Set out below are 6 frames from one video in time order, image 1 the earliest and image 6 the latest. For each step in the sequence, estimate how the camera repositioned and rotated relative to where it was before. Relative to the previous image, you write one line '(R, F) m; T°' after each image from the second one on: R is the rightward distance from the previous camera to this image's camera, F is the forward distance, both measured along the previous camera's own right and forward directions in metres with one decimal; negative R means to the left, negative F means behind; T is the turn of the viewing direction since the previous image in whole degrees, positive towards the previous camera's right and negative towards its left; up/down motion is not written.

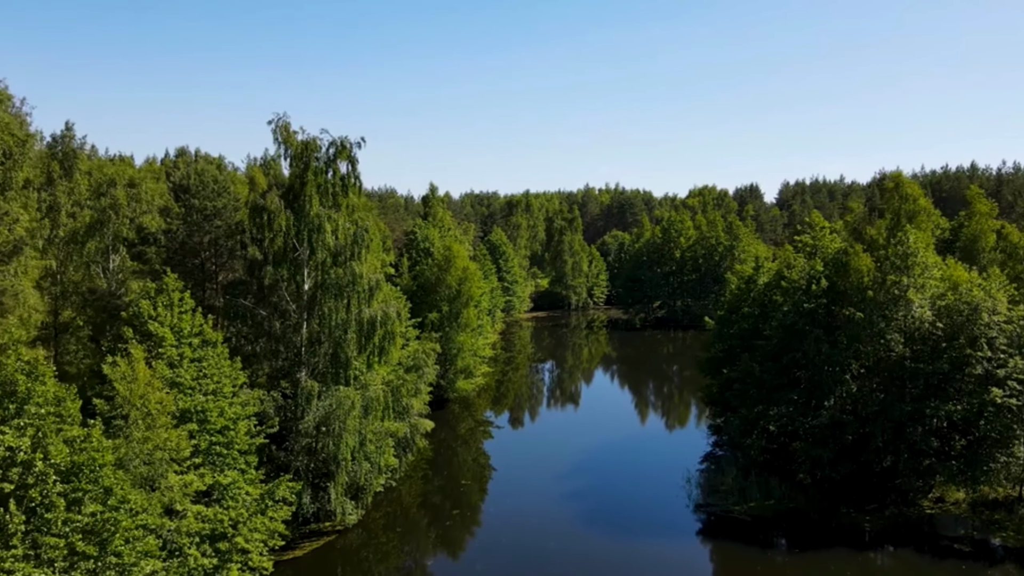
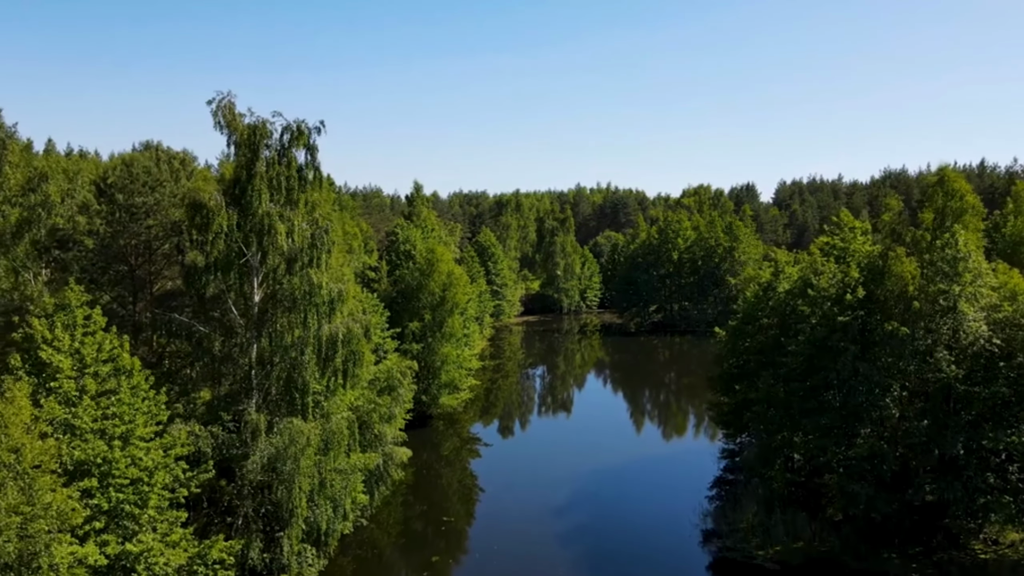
(0.0, +3.8) m; +1°
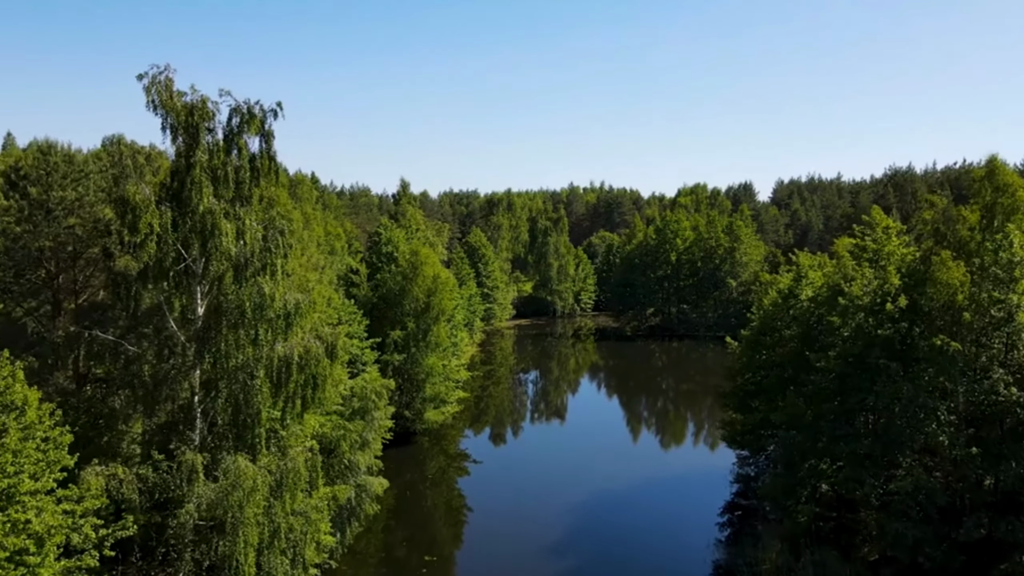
(0.0, +3.2) m; +1°
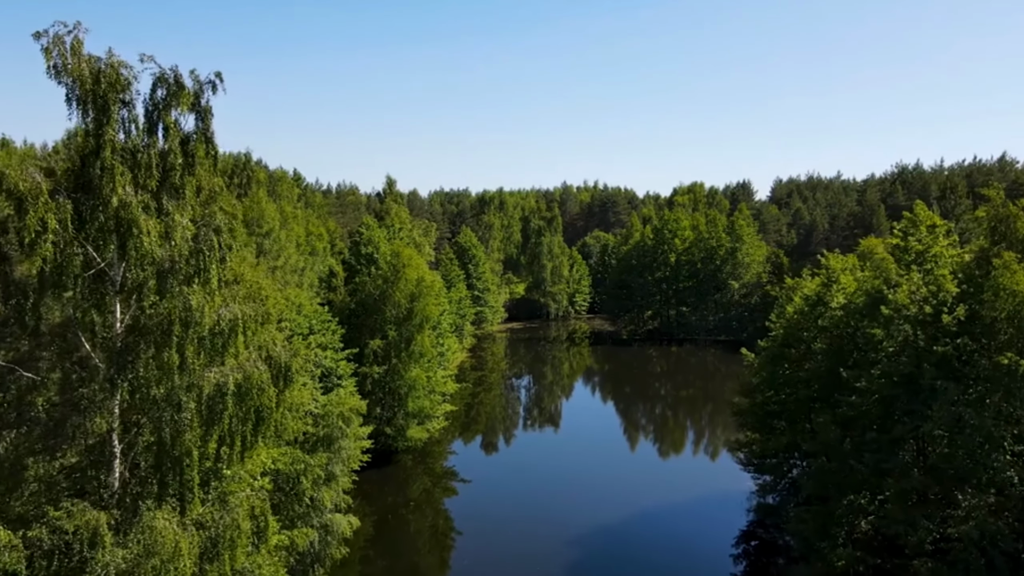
(0.0, +3.2) m; 0°
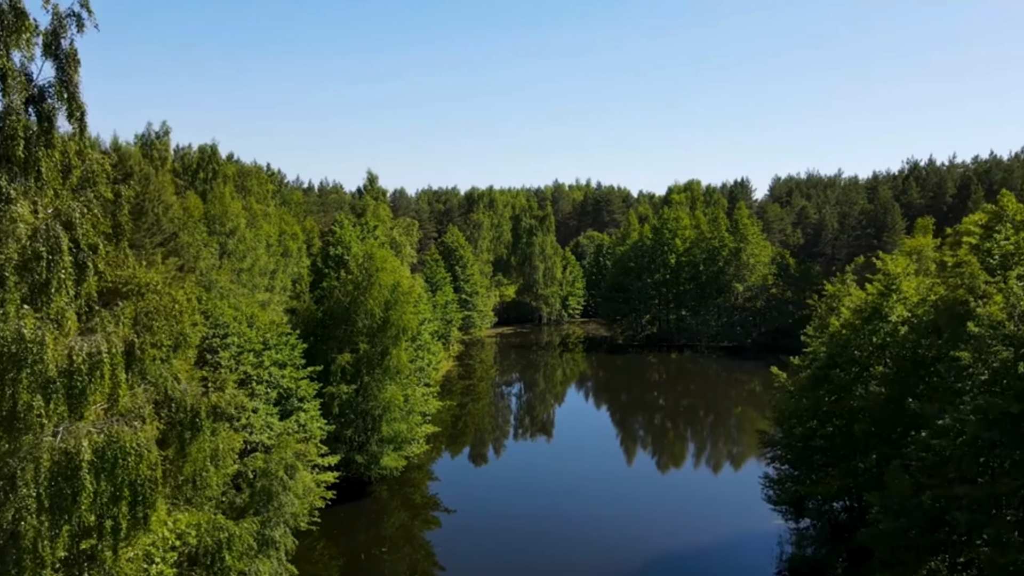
(0.0, +4.3) m; +1°
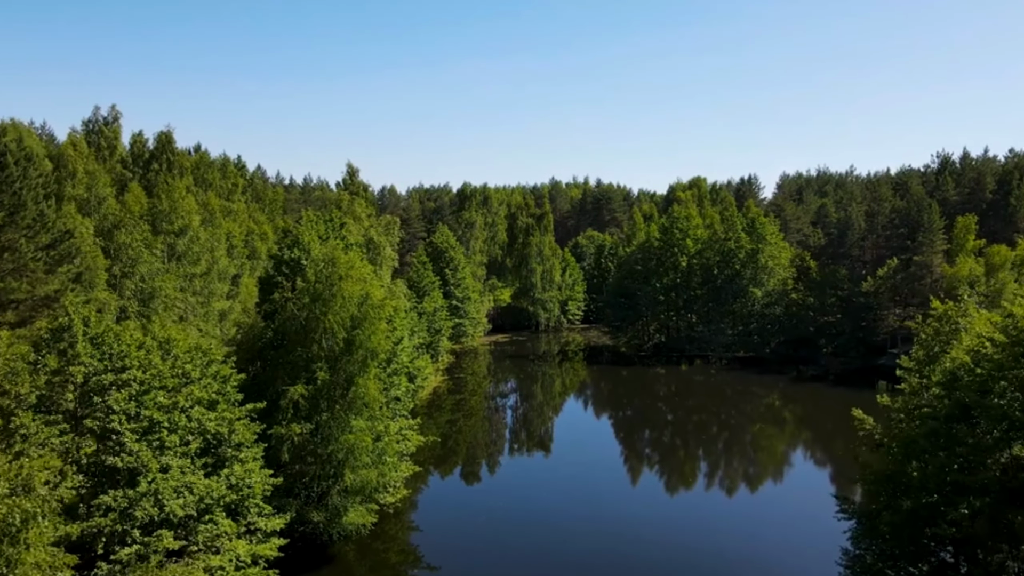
(-0.1, +5.8) m; 0°
